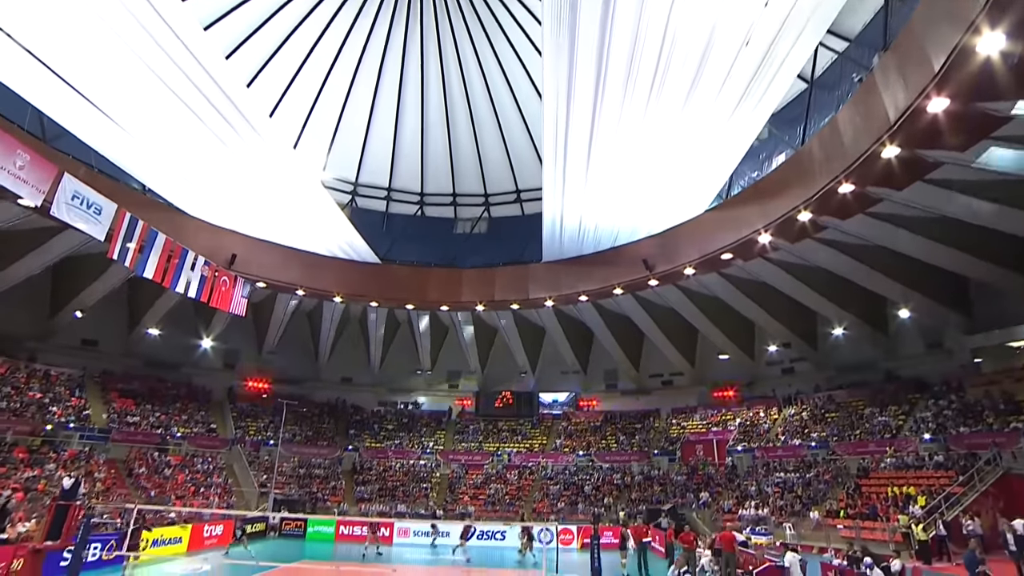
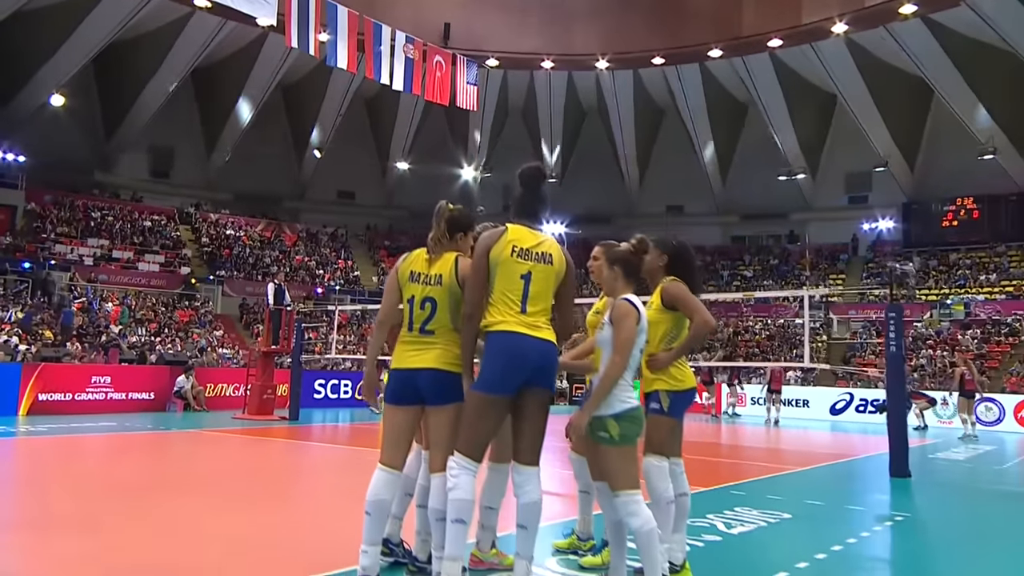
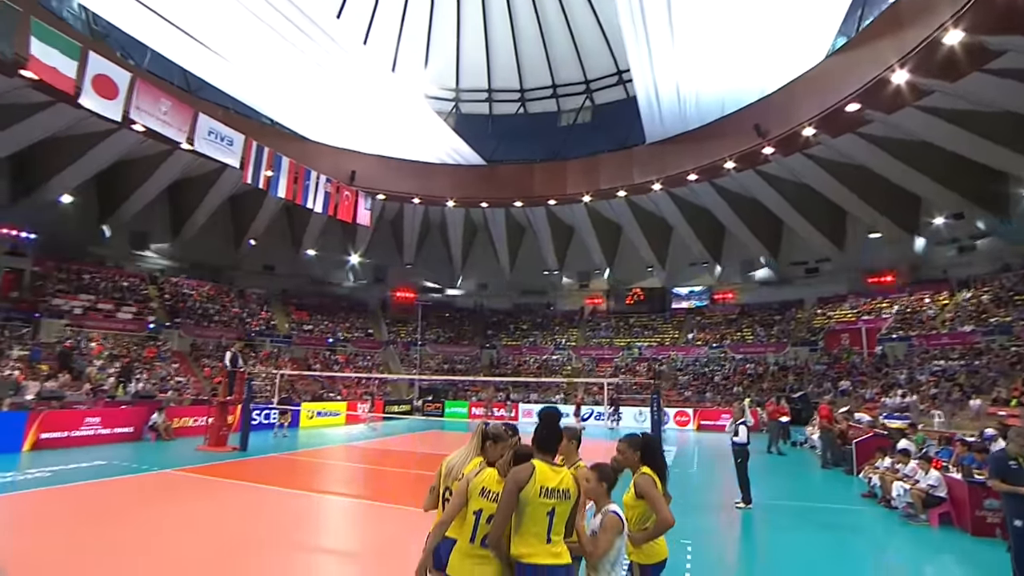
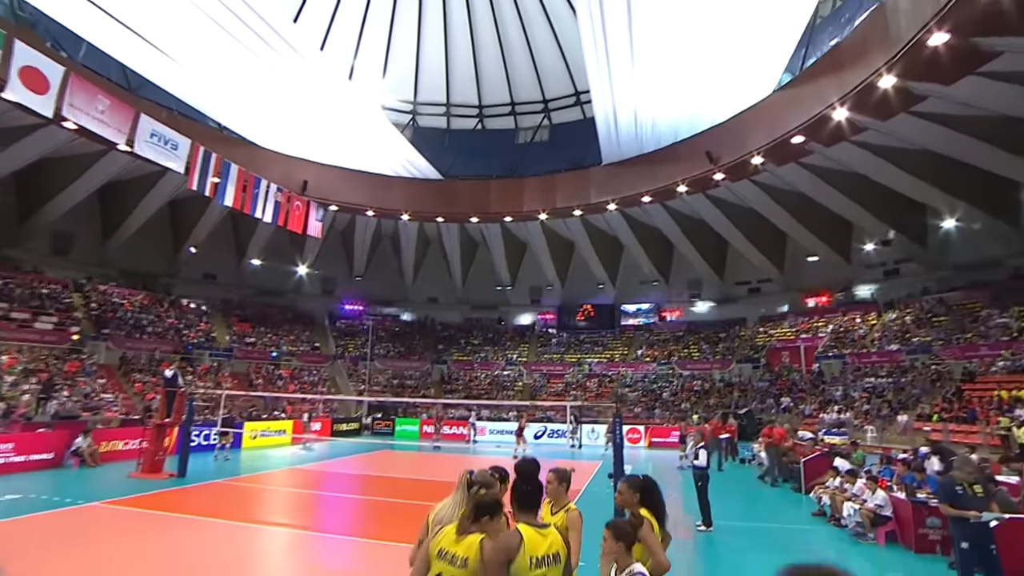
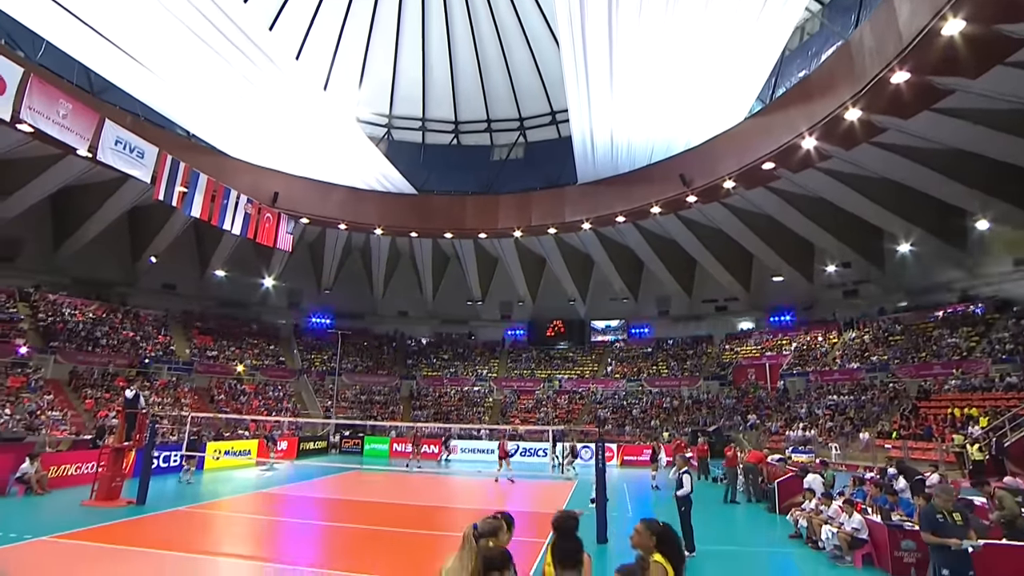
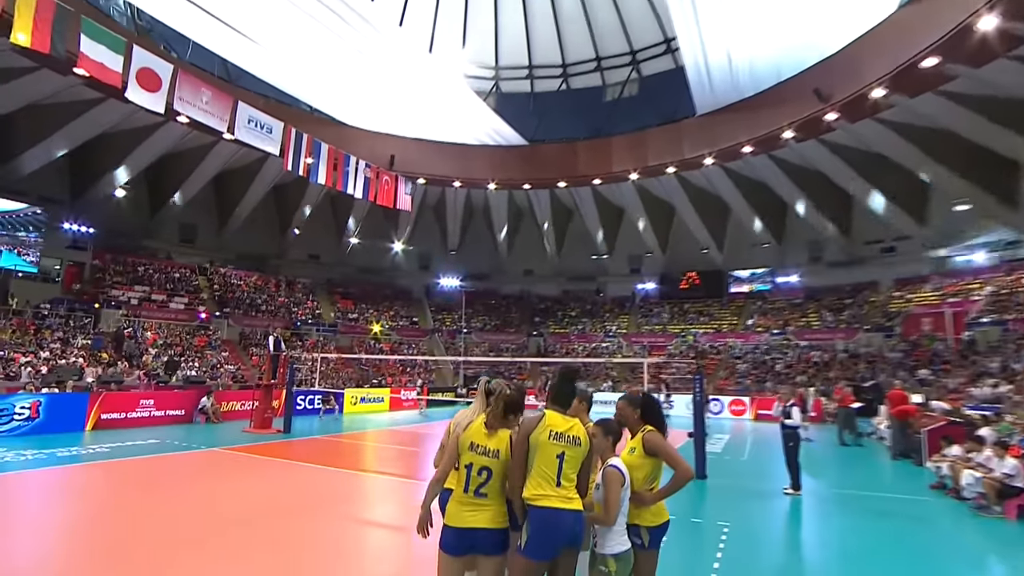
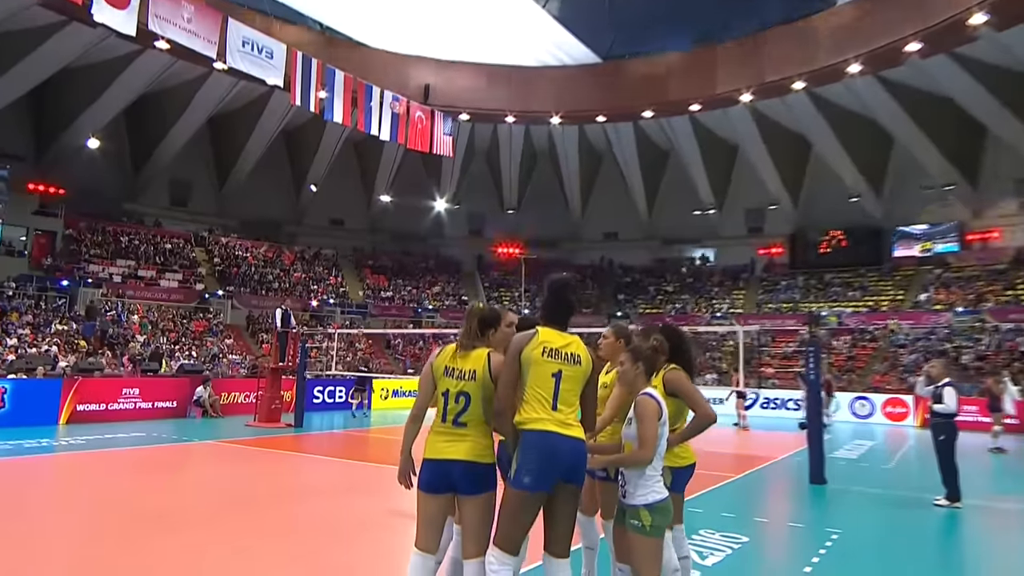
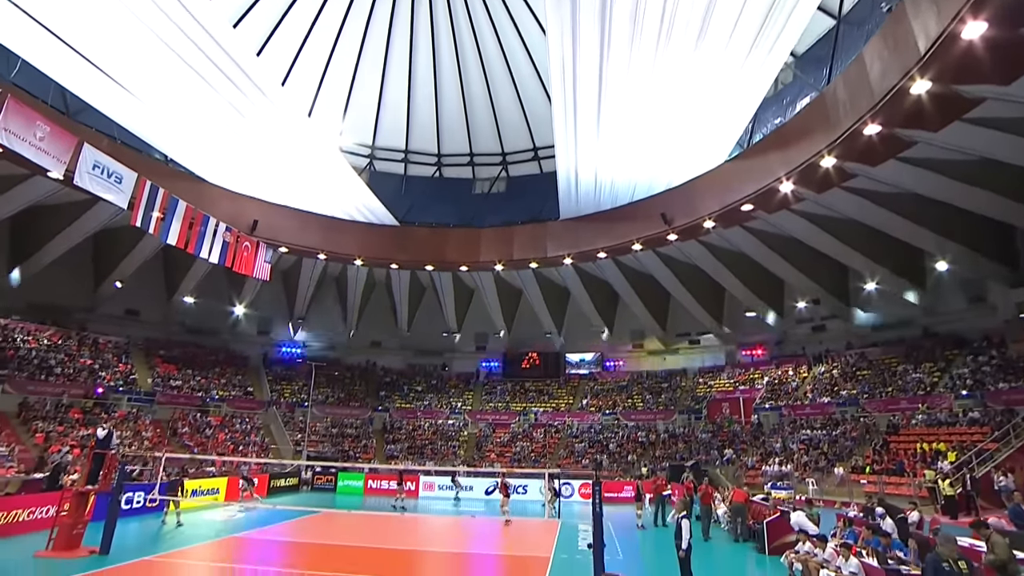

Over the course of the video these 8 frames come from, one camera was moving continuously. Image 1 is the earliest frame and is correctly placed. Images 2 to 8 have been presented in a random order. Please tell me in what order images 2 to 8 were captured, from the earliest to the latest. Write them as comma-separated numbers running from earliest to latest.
8, 5, 4, 3, 6, 7, 2
